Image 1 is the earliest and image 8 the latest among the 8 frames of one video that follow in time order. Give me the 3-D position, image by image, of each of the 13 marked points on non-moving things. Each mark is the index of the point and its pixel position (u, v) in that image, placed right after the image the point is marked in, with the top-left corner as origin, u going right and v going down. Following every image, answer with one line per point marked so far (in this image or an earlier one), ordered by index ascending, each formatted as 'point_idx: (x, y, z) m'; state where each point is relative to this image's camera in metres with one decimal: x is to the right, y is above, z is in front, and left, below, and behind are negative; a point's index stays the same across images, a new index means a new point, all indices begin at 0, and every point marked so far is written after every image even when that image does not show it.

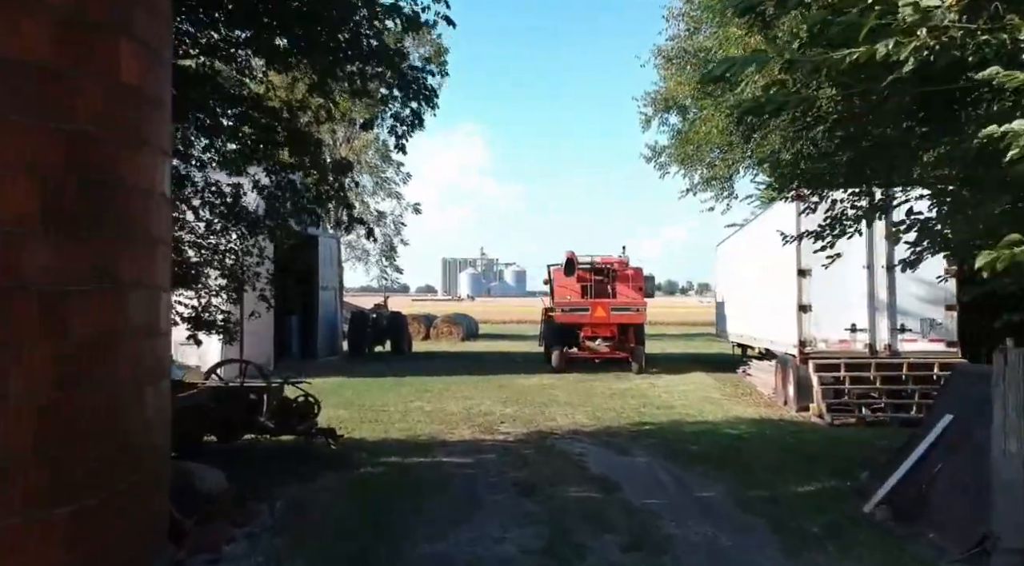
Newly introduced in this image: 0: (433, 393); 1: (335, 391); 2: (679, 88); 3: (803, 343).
0: (-1.3, -1.8, +15.0) m
1: (-2.8, -1.8, +15.3) m
2: (+3.1, +3.7, +17.4) m
3: (+3.7, -0.8, +11.9) m
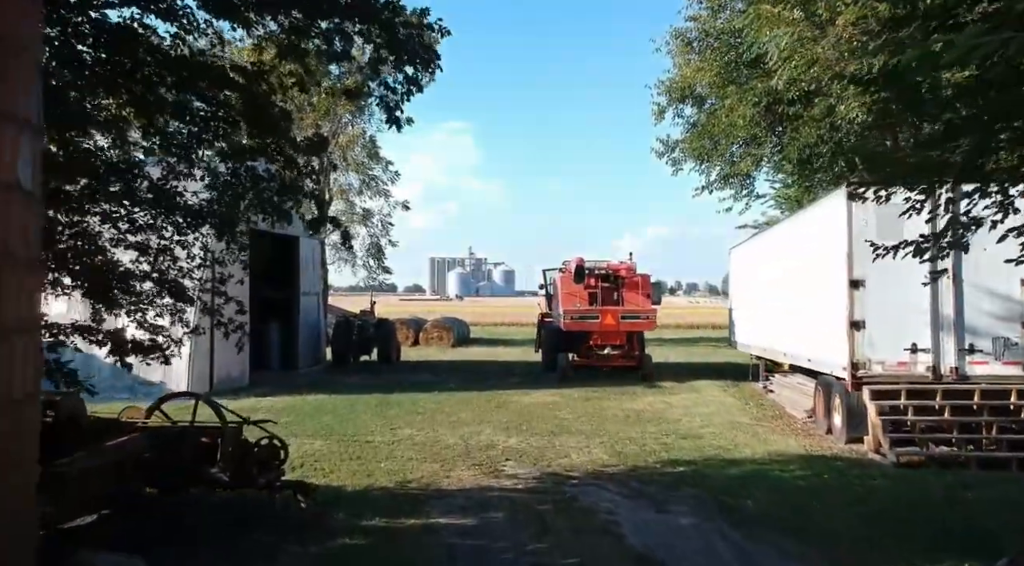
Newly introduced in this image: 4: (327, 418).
0: (-1.2, -1.9, +13.3) m
1: (-2.8, -1.9, +13.6) m
2: (+3.1, +3.5, +15.7) m
3: (+3.8, -0.9, +10.2) m
4: (-2.6, -1.9, +13.1) m
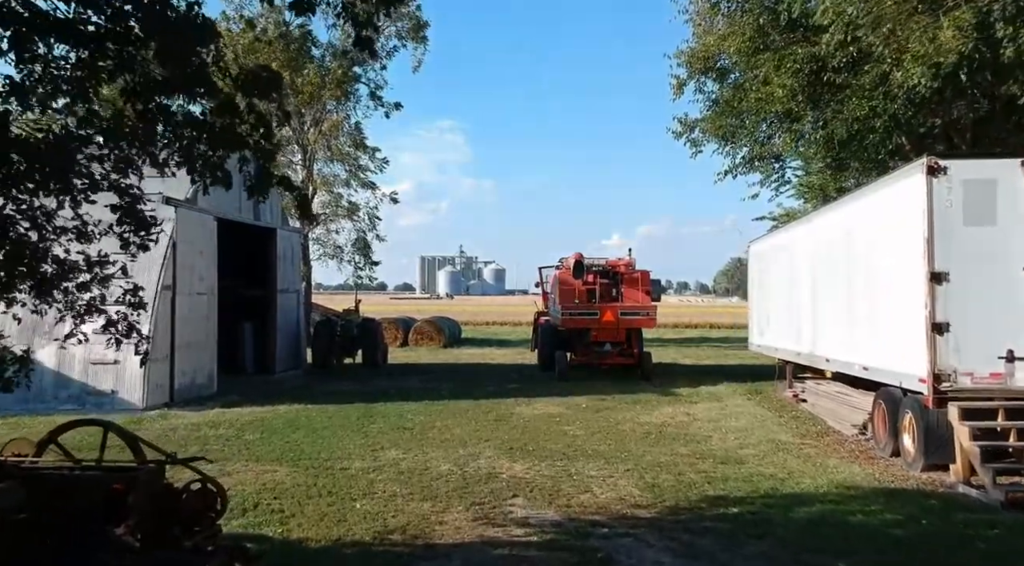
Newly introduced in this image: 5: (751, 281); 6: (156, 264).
0: (-1.2, -1.9, +11.4) m
1: (-2.8, -1.9, +11.6) m
2: (+3.2, +3.6, +13.9) m
3: (+3.9, -0.9, +8.4) m
4: (-2.6, -1.9, +11.2) m
5: (+4.8, 0.0, +18.5) m
6: (-5.6, +0.3, +14.5) m
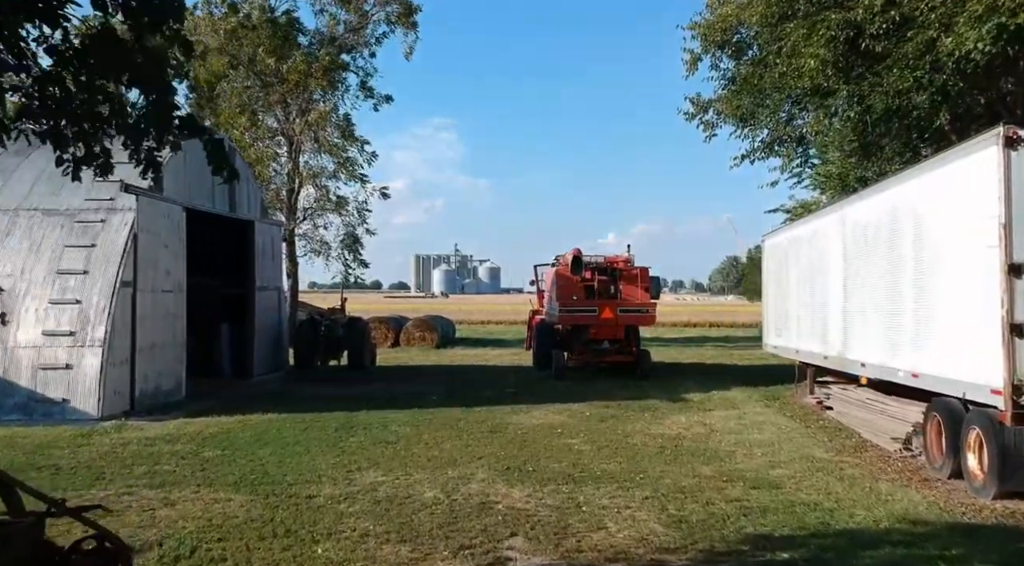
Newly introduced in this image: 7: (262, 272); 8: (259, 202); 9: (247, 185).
0: (-1.2, -1.8, +10.0) m
1: (-2.8, -1.8, +10.2) m
2: (+3.1, +3.6, +12.5) m
3: (+3.8, -0.8, +7.0) m
4: (-2.6, -1.8, +9.8) m
5: (+4.7, 0.0, +17.1) m
6: (-5.7, +0.3, +13.1) m
7: (-5.2, +0.2, +19.4) m
8: (-5.3, +1.7, +19.5) m
9: (-5.4, +2.0, +18.8) m
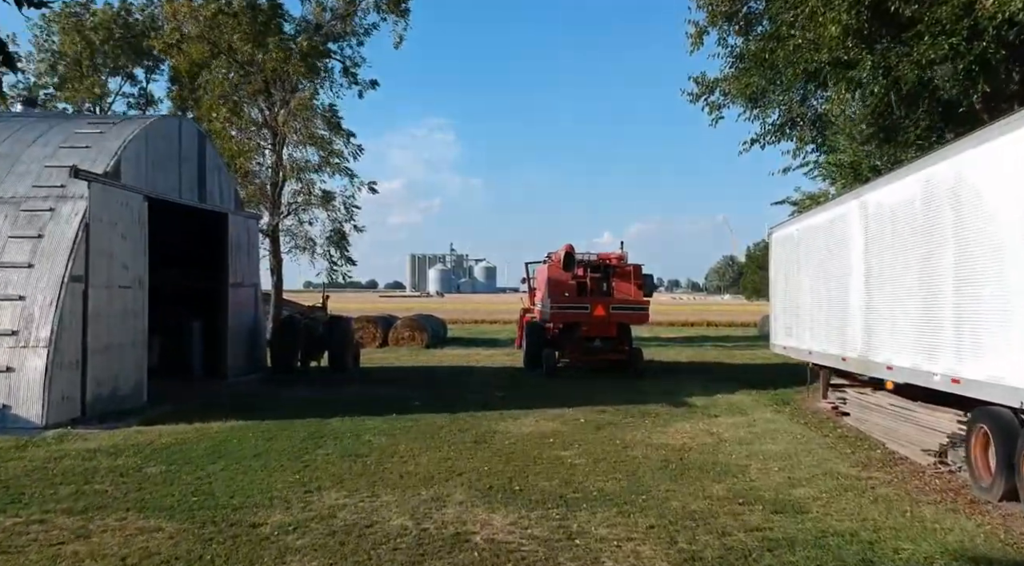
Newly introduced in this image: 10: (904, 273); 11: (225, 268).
0: (-1.4, -1.8, +8.9) m
1: (-3.0, -1.7, +9.1) m
2: (+3.0, +3.7, +11.4) m
3: (+3.7, -0.7, +5.9) m
4: (-2.8, -1.7, +8.7) m
5: (+4.5, +0.1, +16.0) m
6: (-5.8, +0.4, +12.0) m
7: (-5.4, +0.3, +18.2) m
8: (-5.5, +1.8, +18.3) m
9: (-5.5, +2.1, +17.6) m
10: (+3.9, +0.1, +9.3) m
11: (-5.5, +0.3, +17.8) m
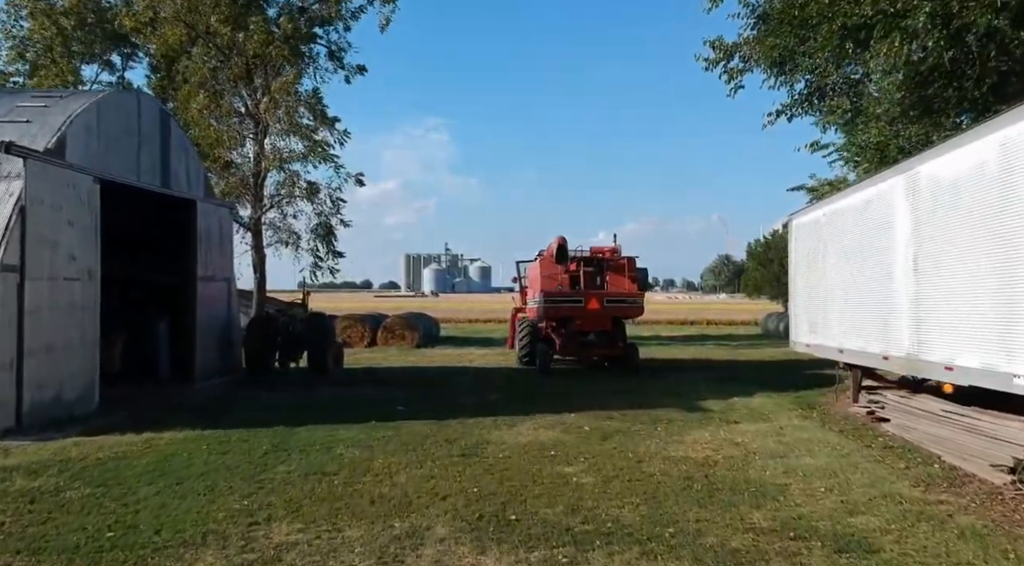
0: (-1.4, -1.6, +7.4) m
1: (-3.0, -1.6, +7.6) m
2: (+2.9, +3.8, +9.9) m
3: (+3.7, -0.6, +4.4) m
4: (-2.8, -1.6, +7.2) m
5: (+4.4, +0.2, +14.5) m
6: (-5.9, +0.5, +10.5) m
7: (-5.5, +0.4, +16.7) m
8: (-5.6, +1.9, +16.8) m
9: (-5.6, +2.2, +16.2) m
10: (+3.9, +0.2, +7.9) m
11: (-5.6, +0.4, +16.3) m
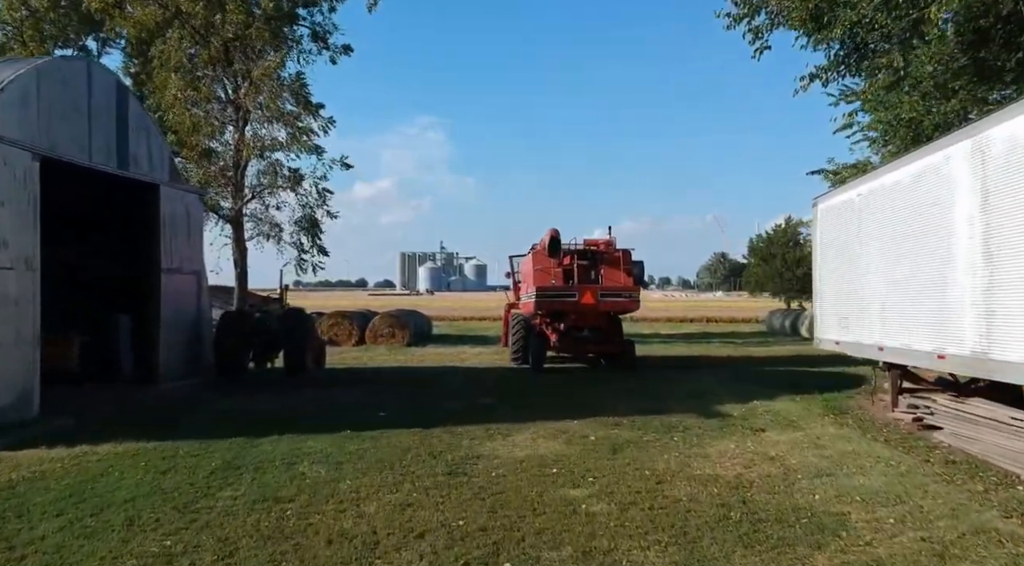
0: (-1.5, -1.5, +6.0) m
1: (-3.1, -1.5, +6.1) m
2: (+2.8, +4.0, +8.5) m
3: (+3.7, -0.5, +3.0) m
4: (-2.8, -1.5, +5.7) m
5: (+4.4, +0.4, +13.1) m
6: (-5.9, +0.6, +9.0) m
7: (-5.6, +0.5, +15.2) m
8: (-5.7, +2.0, +15.3) m
9: (-5.7, +2.3, +14.7) m
10: (+3.8, +0.3, +6.4) m
11: (-5.7, +0.5, +14.8) m
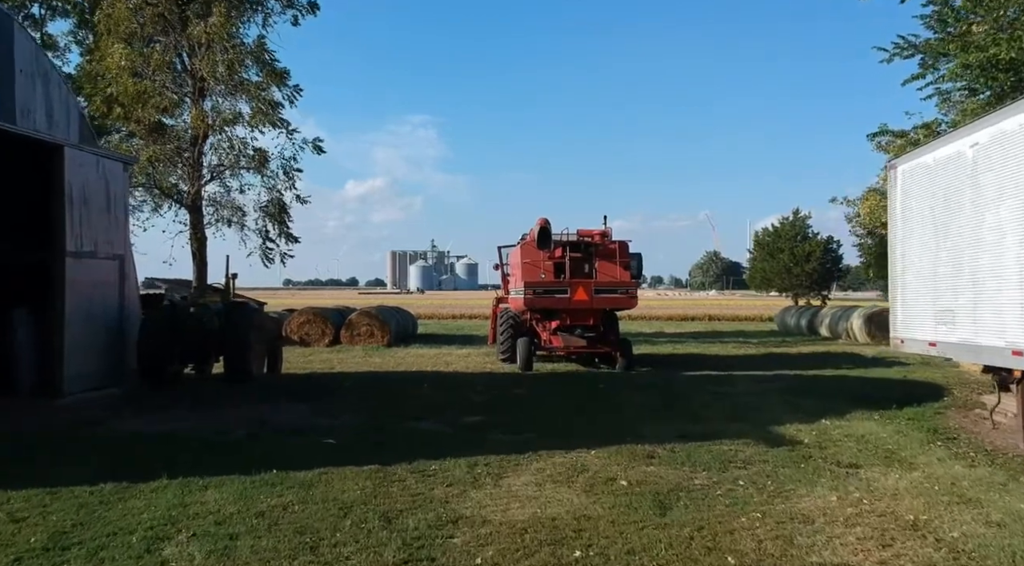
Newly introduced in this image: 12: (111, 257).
0: (-1.5, -1.4, +3.0) m
1: (-3.1, -1.3, +3.1) m
2: (+2.8, +4.1, +5.5) m
3: (+3.7, -0.3, 0.0) m
4: (-2.8, -1.3, +2.7) m
5: (+4.3, +0.5, +10.2) m
6: (-6.0, +0.8, +5.9) m
7: (-5.7, +0.7, +12.2) m
8: (-5.8, +2.2, +12.3) m
9: (-5.8, +2.5, +11.6) m
10: (+3.8, +0.5, +3.5) m
11: (-5.7, +0.7, +11.7) m
12: (-5.7, +0.4, +13.1) m
